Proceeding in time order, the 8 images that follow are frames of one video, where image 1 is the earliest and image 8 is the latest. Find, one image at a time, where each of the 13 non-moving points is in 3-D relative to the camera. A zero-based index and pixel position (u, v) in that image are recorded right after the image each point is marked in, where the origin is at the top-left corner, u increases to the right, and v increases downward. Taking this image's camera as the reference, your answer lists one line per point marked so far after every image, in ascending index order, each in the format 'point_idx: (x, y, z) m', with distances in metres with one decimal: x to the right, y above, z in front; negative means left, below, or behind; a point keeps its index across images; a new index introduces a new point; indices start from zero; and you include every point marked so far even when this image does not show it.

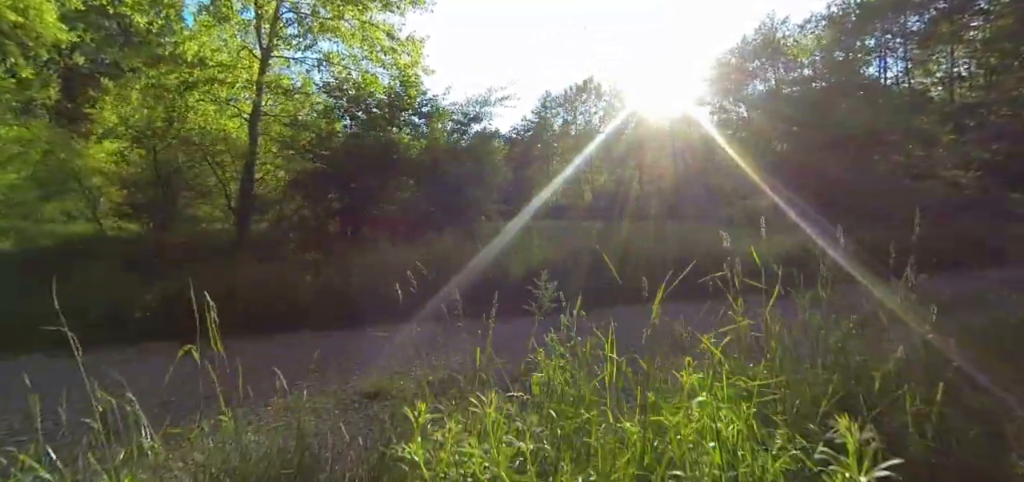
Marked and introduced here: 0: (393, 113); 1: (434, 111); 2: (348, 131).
0: (-2.6, +2.8, +10.3) m
1: (-1.9, +3.1, +11.2) m
2: (-3.1, +2.3, +9.5) m
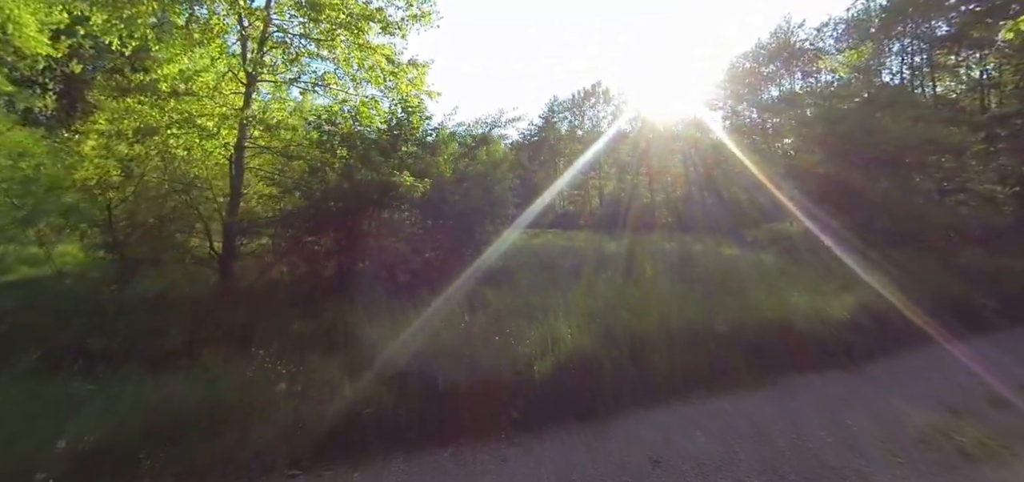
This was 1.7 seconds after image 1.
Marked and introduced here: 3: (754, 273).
0: (-2.3, +2.0, +9.3) m
1: (-1.6, +2.2, +10.2) m
2: (-2.9, +1.4, +8.4) m
3: (+5.4, -0.8, +10.8) m
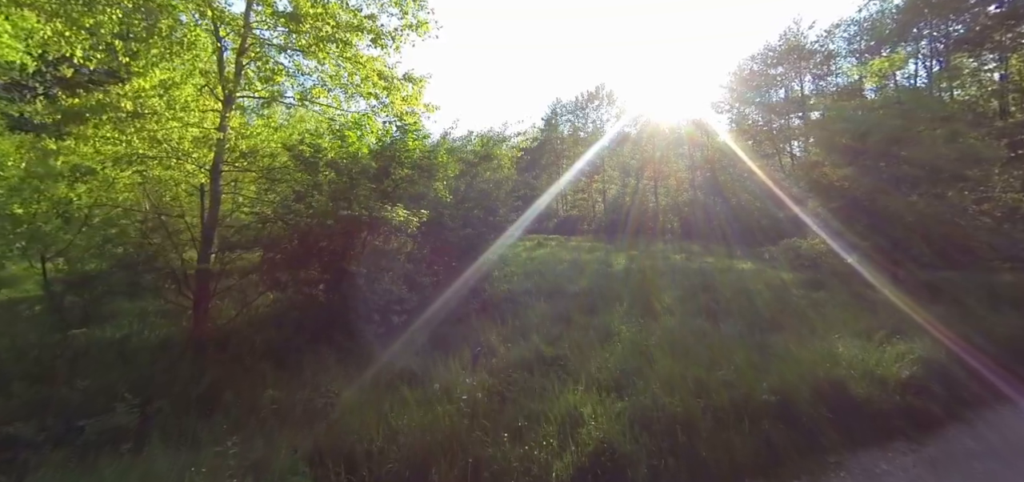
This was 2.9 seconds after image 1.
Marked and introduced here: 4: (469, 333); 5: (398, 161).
0: (-2.2, +1.4, +8.4) m
1: (-1.5, +1.7, +9.3) m
2: (-2.8, +0.9, +7.5) m
3: (+5.6, -1.3, +9.9) m
4: (-0.7, -1.6, +8.1) m
5: (-2.0, +1.4, +8.6) m
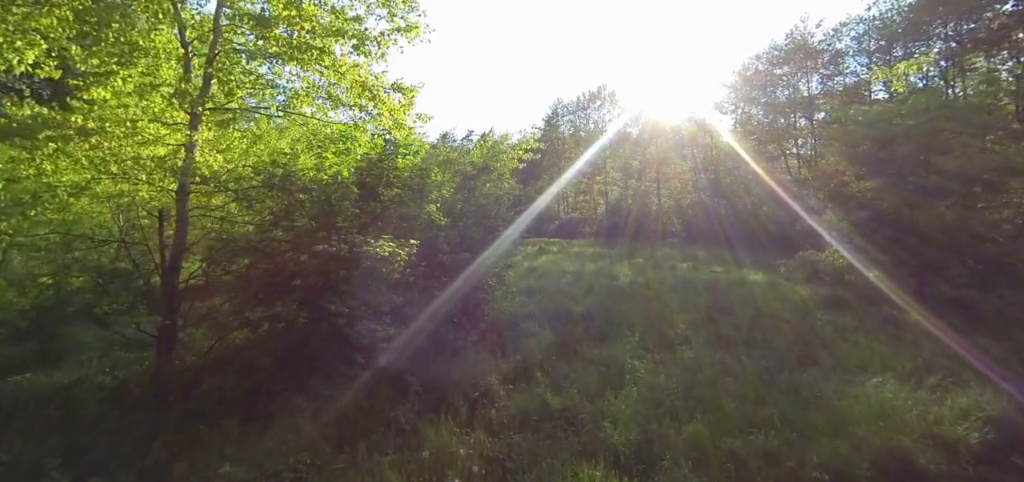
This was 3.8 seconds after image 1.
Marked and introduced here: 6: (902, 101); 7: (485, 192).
0: (-2.2, +1.0, +7.6) m
1: (-1.5, +1.3, +8.5) m
2: (-2.7, +0.4, +6.7) m
3: (+5.6, -1.7, +9.1) m
4: (-0.7, -2.0, +7.3) m
5: (-2.0, +0.9, +7.7) m
6: (+10.1, +3.6, +12.5) m
7: (-0.6, +1.1, +10.7) m
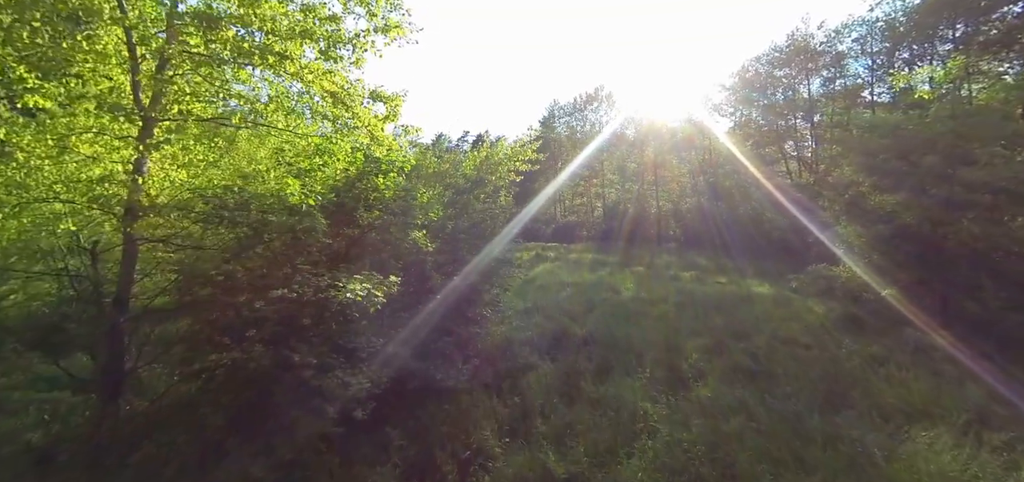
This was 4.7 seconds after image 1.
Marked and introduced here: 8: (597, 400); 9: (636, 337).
0: (-2.3, +0.6, +6.7) m
1: (-1.5, +0.9, +7.6) m
2: (-2.8, 0.0, +5.8) m
3: (+5.5, -2.1, +8.3) m
4: (-0.7, -2.4, +6.4) m
5: (-2.1, +0.5, +6.8) m
6: (+10.1, +3.2, +11.7) m
7: (-0.7, +0.7, +9.8) m
8: (+1.3, -2.3, +7.2) m
9: (+2.7, -2.0, +10.3) m
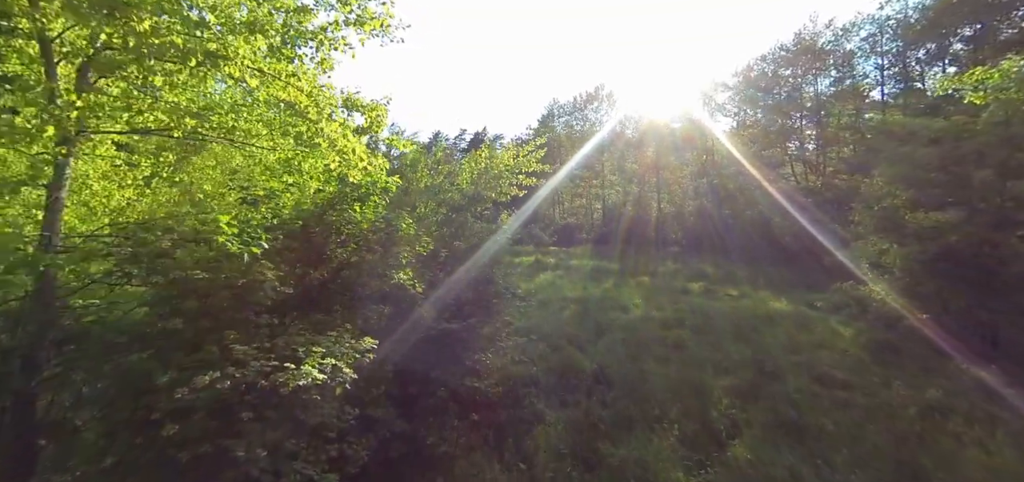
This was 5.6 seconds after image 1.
0: (-2.2, +0.1, +5.5) m
1: (-1.4, +0.4, +6.4) m
2: (-2.7, -0.4, +4.6) m
3: (+5.6, -2.6, +7.2) m
4: (-0.7, -2.8, +5.2) m
5: (-2.0, +0.1, +5.7) m
6: (+10.1, +2.8, +10.6) m
7: (-0.6, +0.3, +8.7) m
8: (+1.3, -2.8, +6.1) m
9: (+2.7, -2.5, +9.2) m
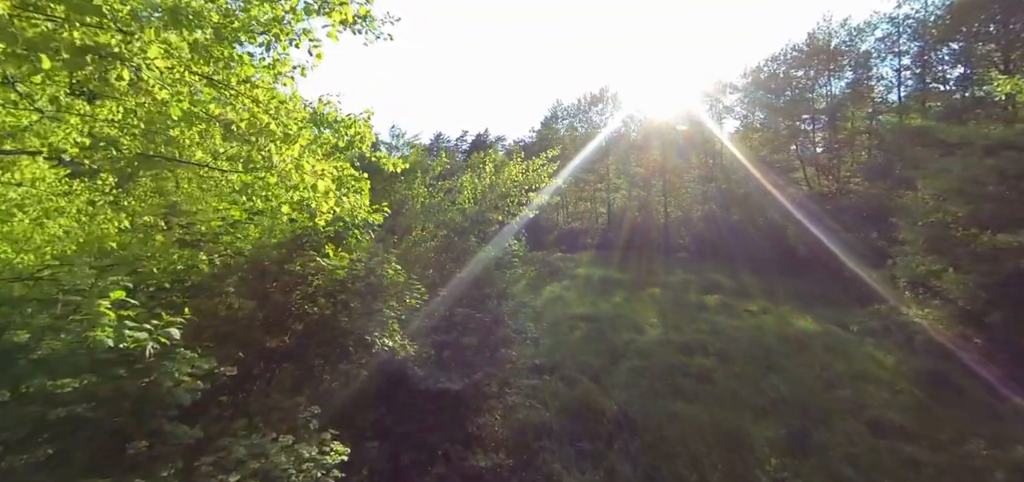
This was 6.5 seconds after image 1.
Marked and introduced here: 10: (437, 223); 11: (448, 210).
0: (-2.0, -0.3, +4.4) m
1: (-1.3, 0.0, +5.2) m
2: (-2.6, -0.8, +3.5) m
3: (+5.7, -3.0, +6.0) m
4: (-0.5, -3.3, +4.1) m
5: (-1.9, -0.4, +4.5) m
6: (+10.3, +2.3, +9.4) m
7: (-0.5, -0.2, +7.5) m
8: (+1.5, -3.2, +4.9) m
9: (+2.9, -2.9, +8.0) m
10: (-1.0, +0.3, +7.6) m
11: (-1.0, +0.4, +7.3) m
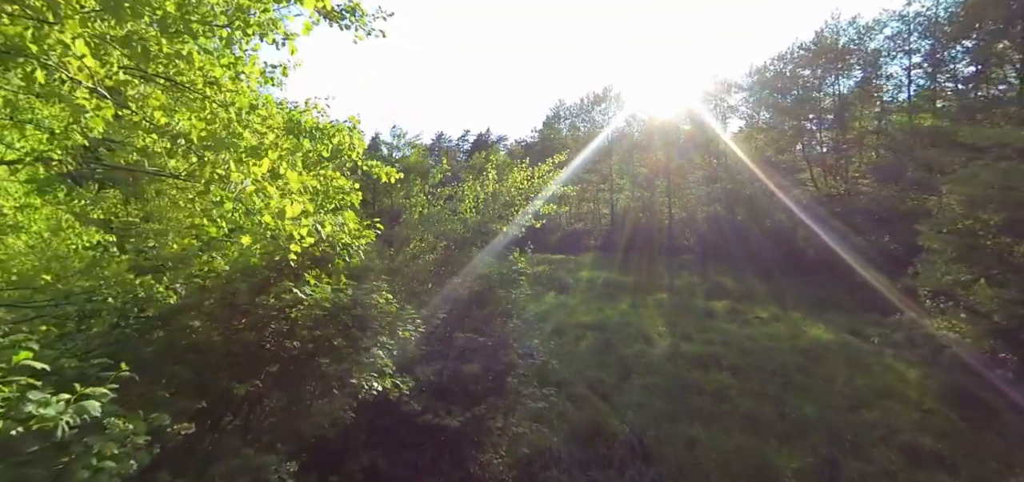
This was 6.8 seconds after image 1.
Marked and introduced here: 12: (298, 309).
0: (-2.0, -0.5, +3.8) m
1: (-1.2, -0.2, +4.7) m
2: (-2.5, -1.0, +3.0) m
3: (+5.8, -3.2, +5.4) m
4: (-0.5, -3.5, +3.5) m
5: (-1.8, -0.5, +4.0) m
6: (+10.3, +2.2, +8.9) m
7: (-0.4, -0.4, +7.0) m
8: (+1.5, -3.4, +4.4) m
9: (+2.9, -3.1, +7.5) m
10: (-0.9, +0.1, +7.1) m
11: (-0.9, +0.3, +6.8) m
12: (-1.7, -0.4, +4.0) m
